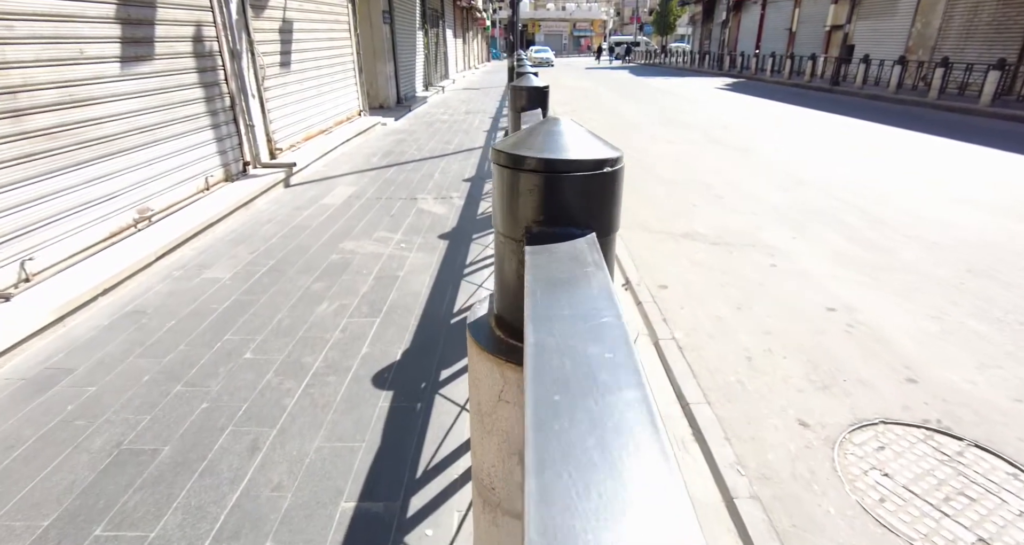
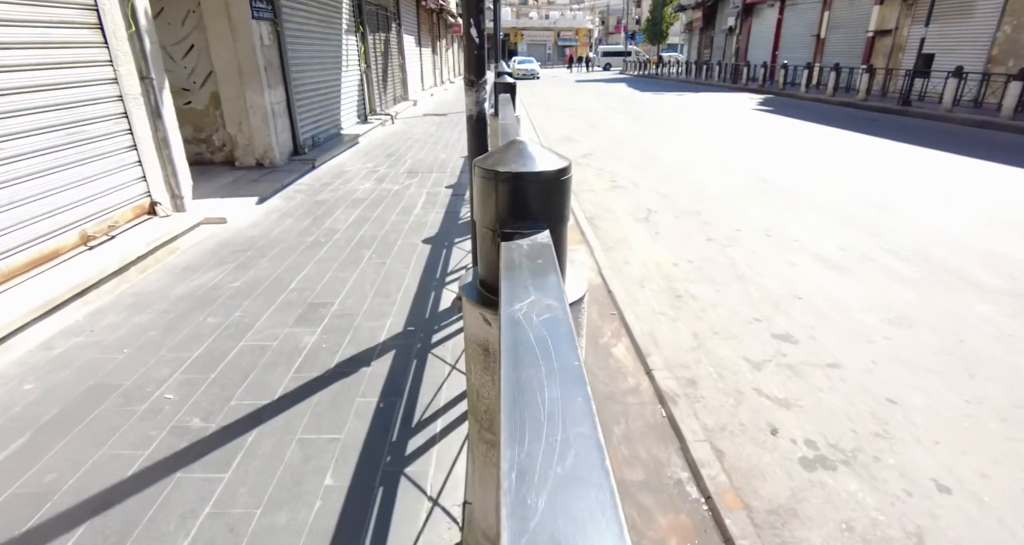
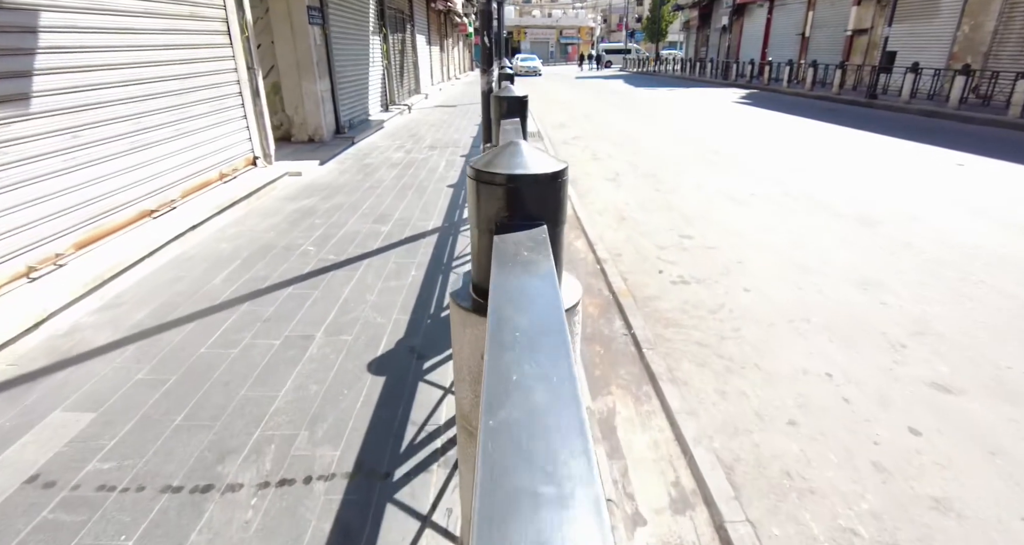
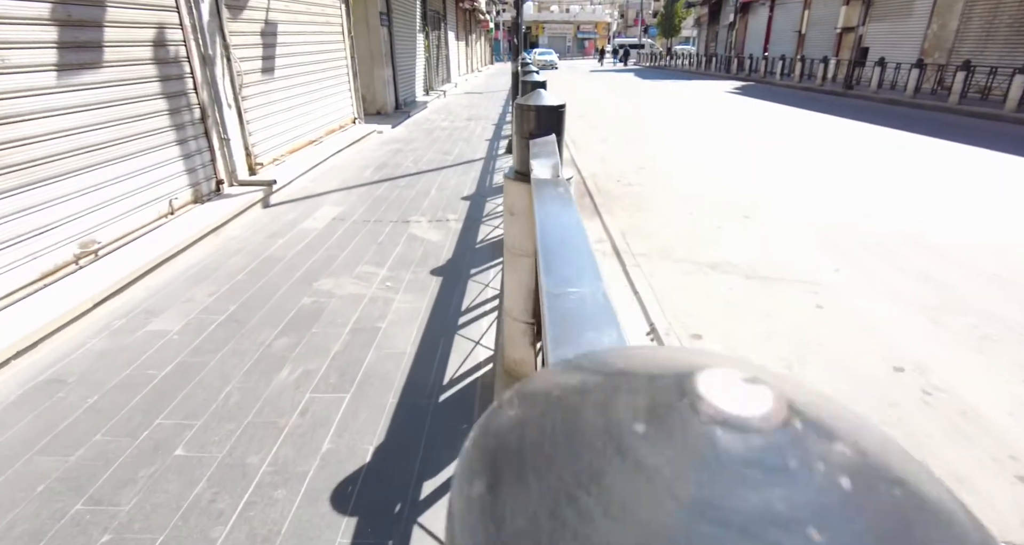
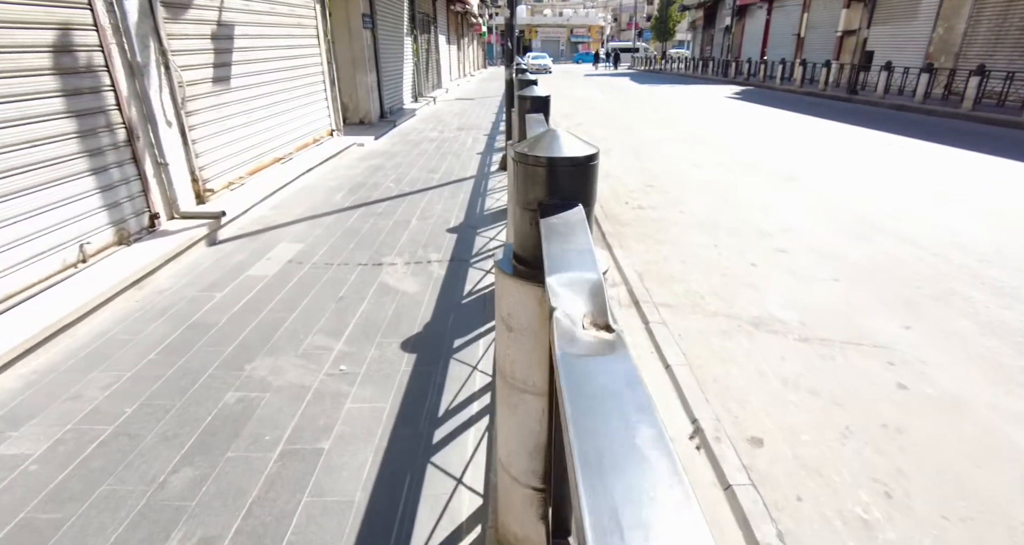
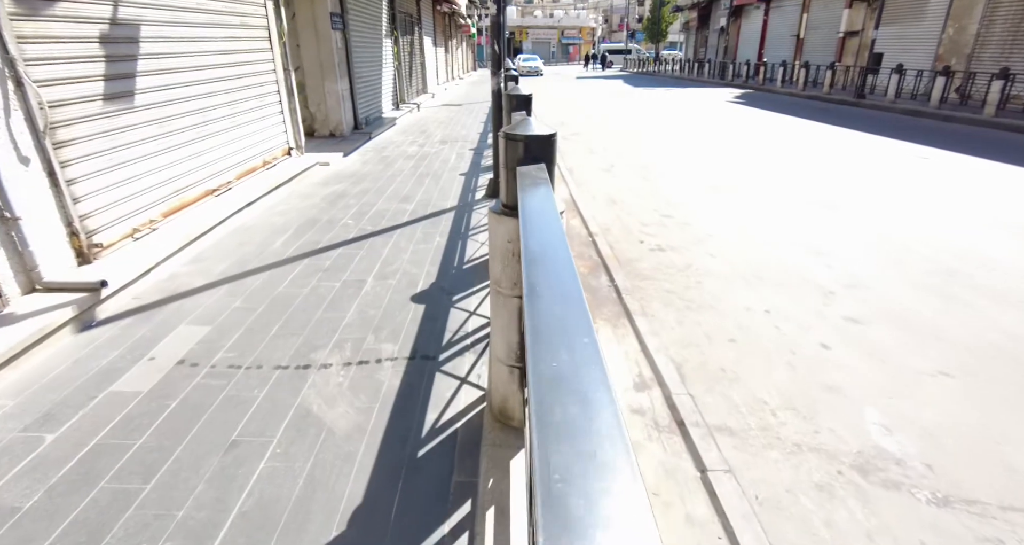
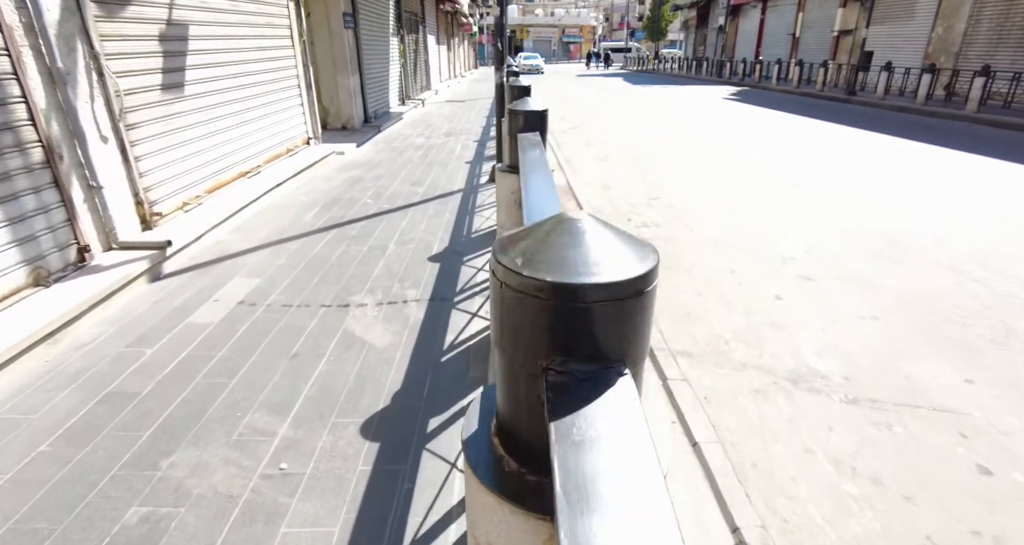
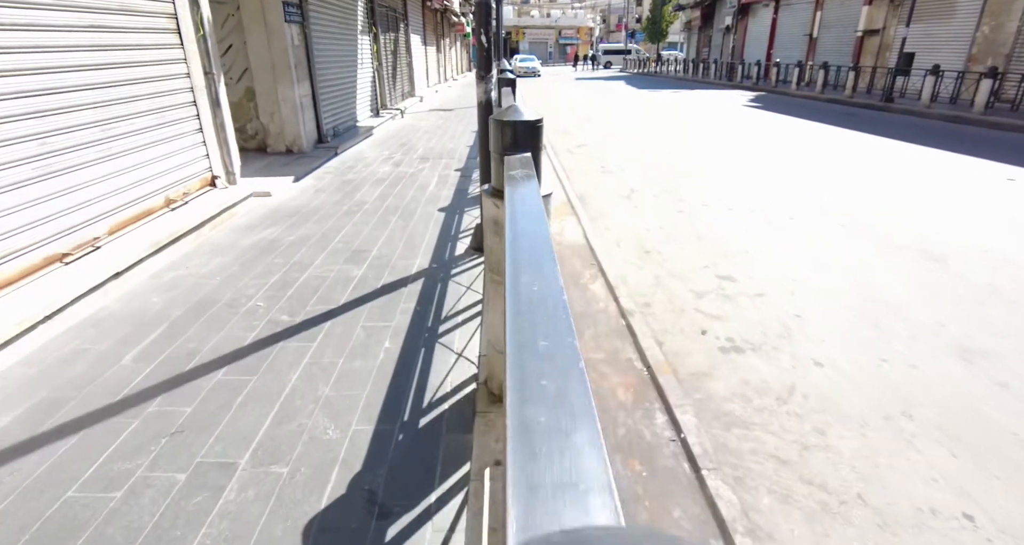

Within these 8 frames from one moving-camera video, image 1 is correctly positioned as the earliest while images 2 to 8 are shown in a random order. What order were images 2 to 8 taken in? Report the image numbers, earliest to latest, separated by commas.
4, 5, 7, 6, 3, 8, 2
